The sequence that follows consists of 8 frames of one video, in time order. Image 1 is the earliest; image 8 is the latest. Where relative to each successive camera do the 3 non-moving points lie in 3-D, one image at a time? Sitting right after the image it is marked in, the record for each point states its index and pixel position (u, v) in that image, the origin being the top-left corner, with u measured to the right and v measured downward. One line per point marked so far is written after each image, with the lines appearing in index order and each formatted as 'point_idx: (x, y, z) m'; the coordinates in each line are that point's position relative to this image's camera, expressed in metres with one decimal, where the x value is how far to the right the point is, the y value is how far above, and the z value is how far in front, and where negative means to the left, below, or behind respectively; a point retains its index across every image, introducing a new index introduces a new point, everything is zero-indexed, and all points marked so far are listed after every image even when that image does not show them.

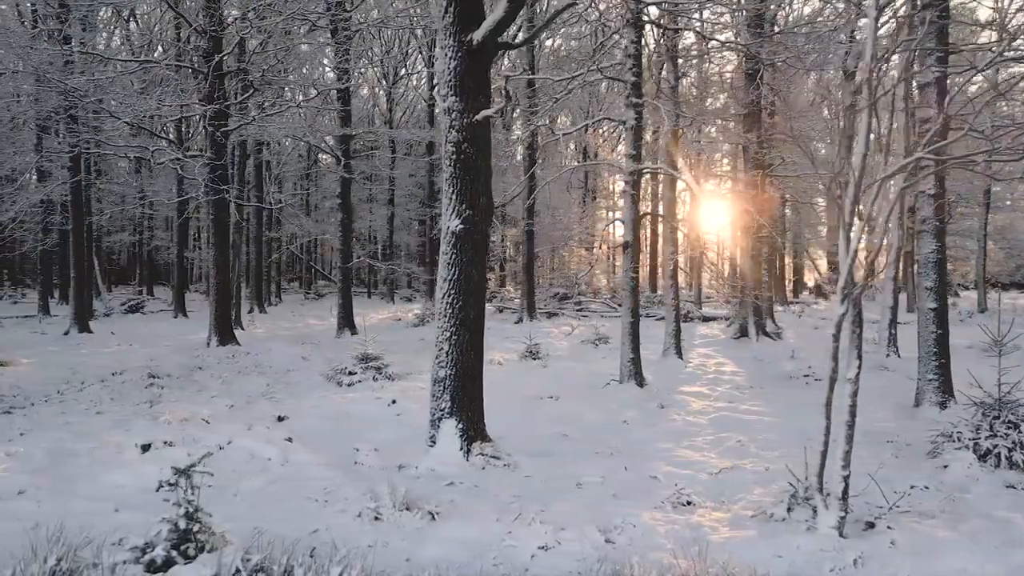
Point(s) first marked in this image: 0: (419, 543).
0: (-0.5, -1.5, +3.1) m
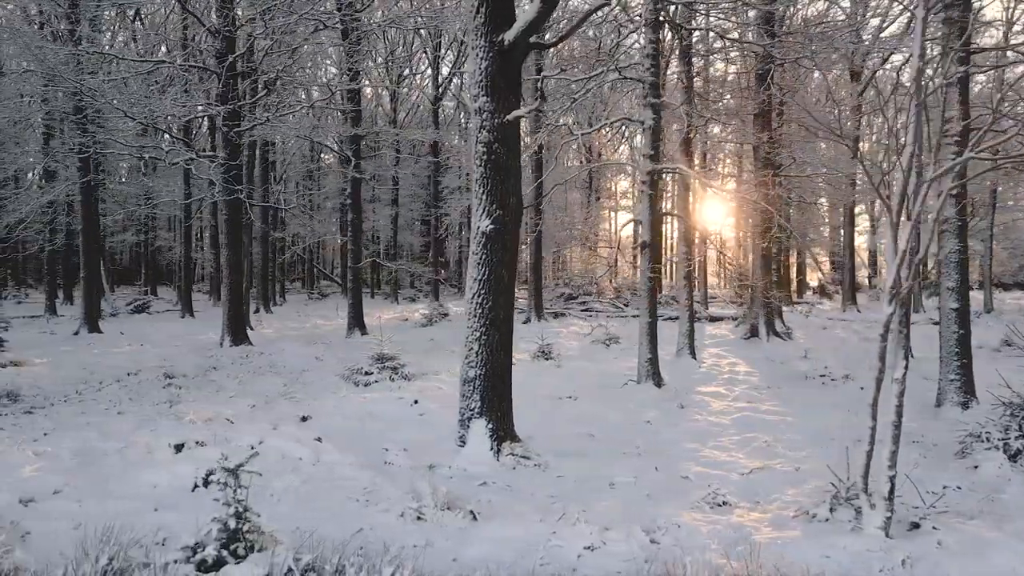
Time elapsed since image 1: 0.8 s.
0: (-0.3, -1.5, +3.1) m
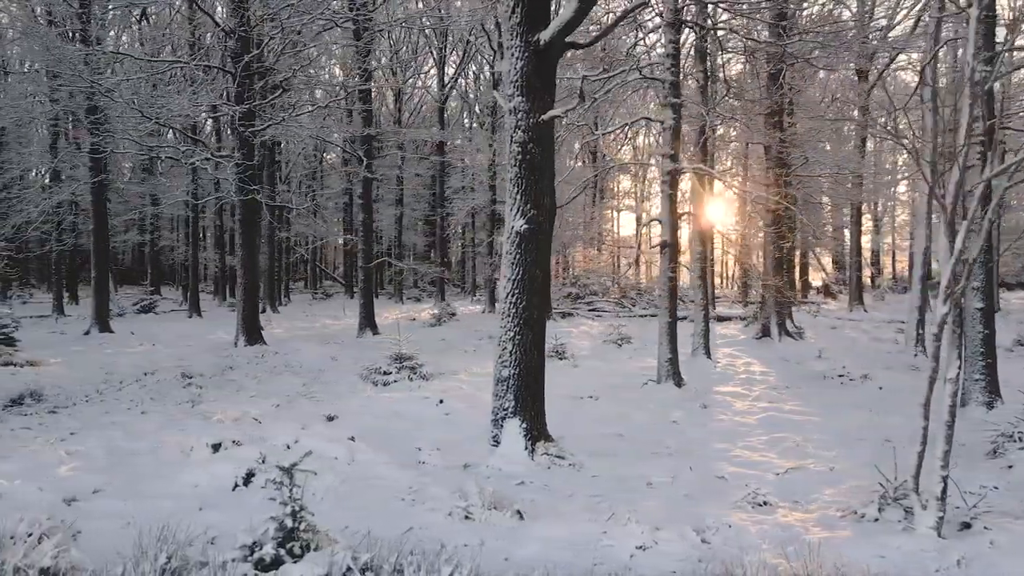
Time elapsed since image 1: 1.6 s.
0: (0.0, -1.5, +3.1) m
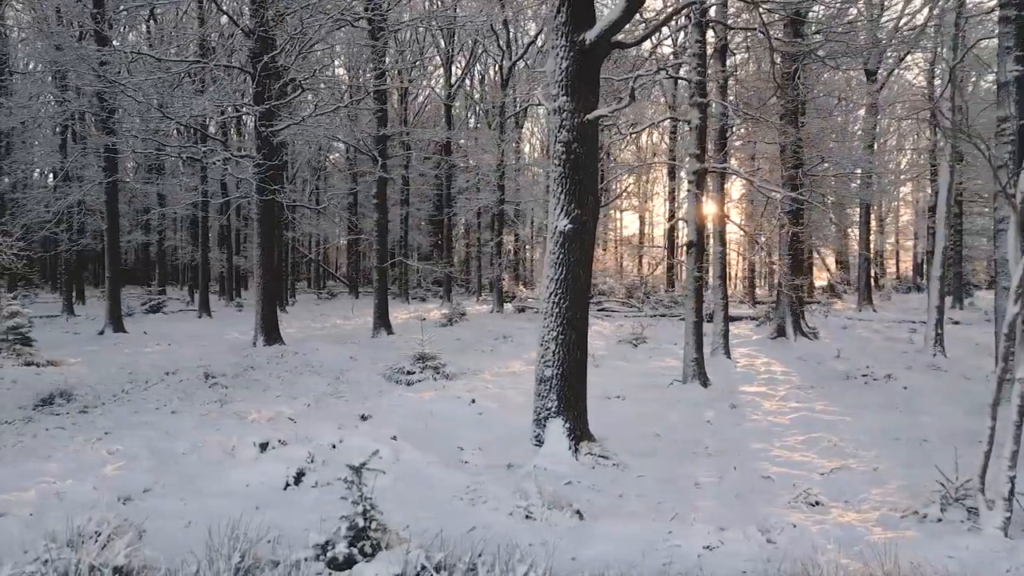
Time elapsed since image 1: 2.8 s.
0: (+0.4, -1.5, +3.1) m
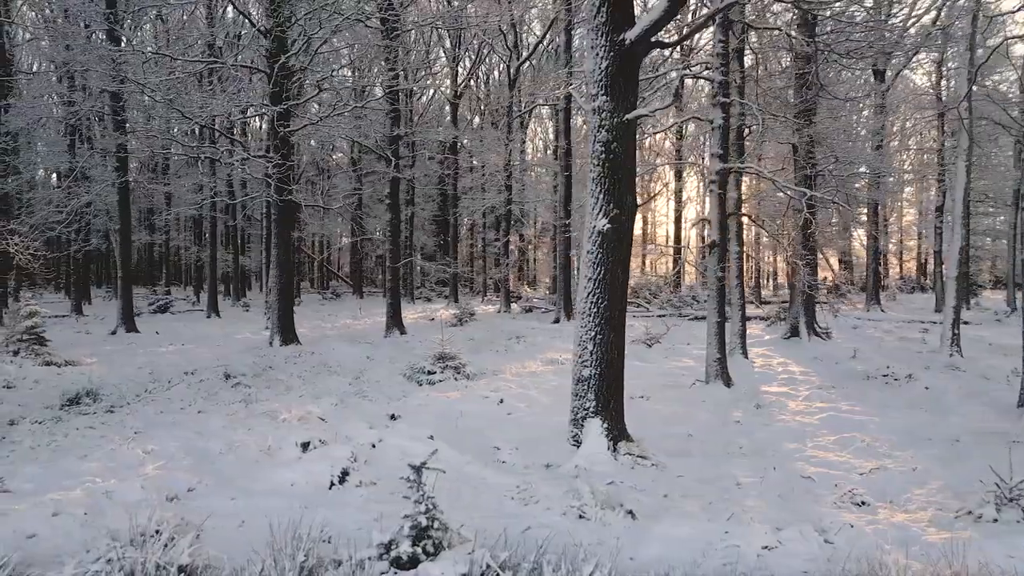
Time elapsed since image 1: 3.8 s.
0: (+0.7, -1.5, +3.1) m
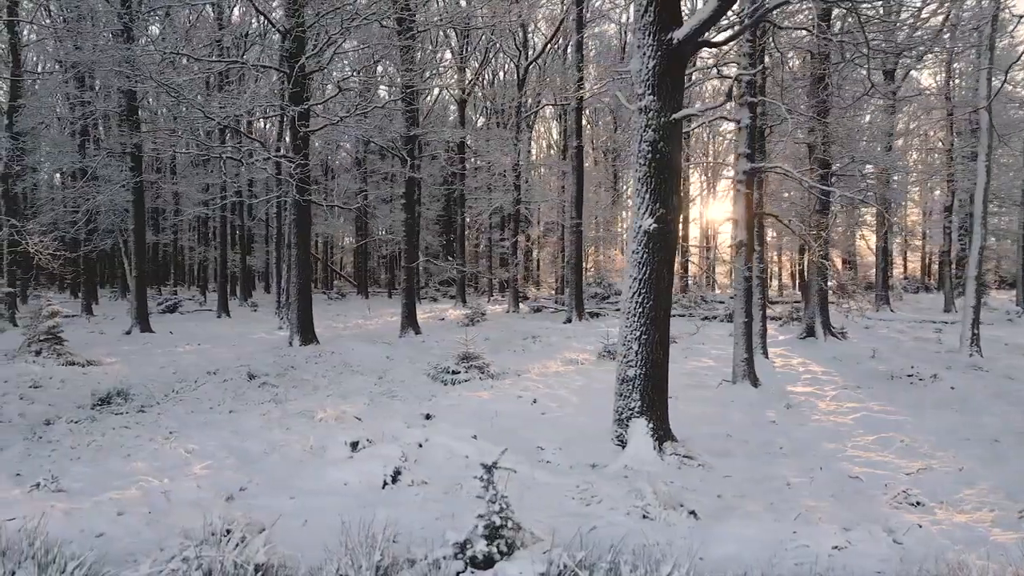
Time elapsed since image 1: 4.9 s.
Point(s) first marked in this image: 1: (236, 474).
0: (+1.1, -1.4, +3.1) m
1: (-2.2, -1.5, +4.4) m
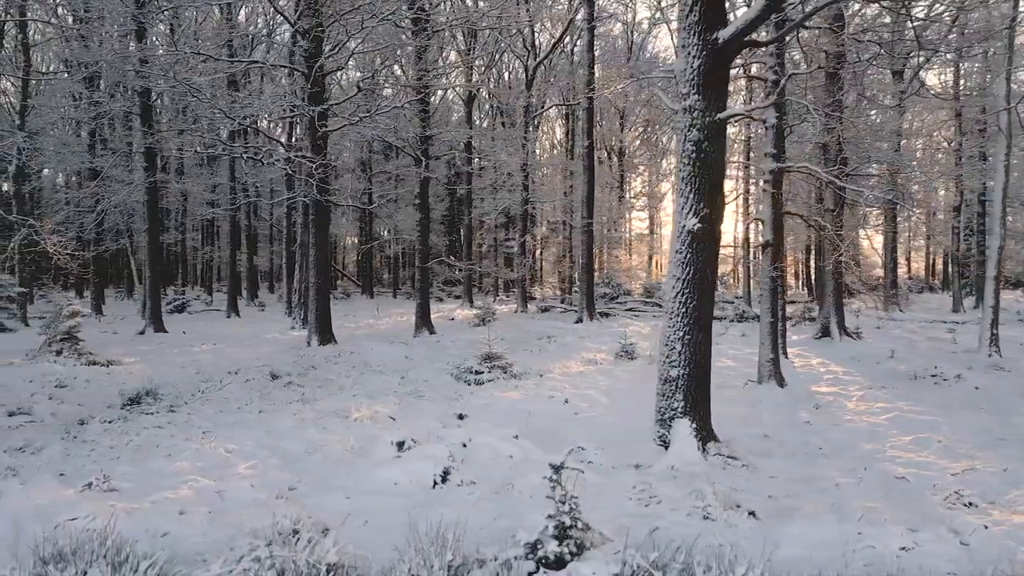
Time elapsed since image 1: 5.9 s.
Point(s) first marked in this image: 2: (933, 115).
0: (+1.5, -1.5, +3.1) m
1: (-1.9, -1.5, +4.4) m
2: (+14.6, +6.0, +19.1) m
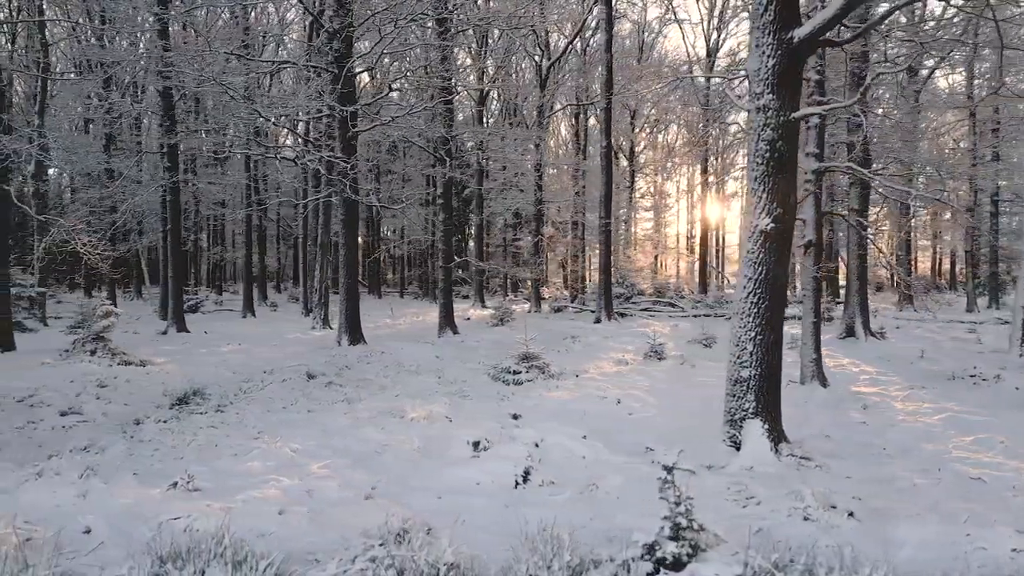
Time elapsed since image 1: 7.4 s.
0: (+2.1, -1.5, +3.1) m
1: (-1.2, -1.5, +4.4) m
2: (+15.3, +6.0, +19.0) m
